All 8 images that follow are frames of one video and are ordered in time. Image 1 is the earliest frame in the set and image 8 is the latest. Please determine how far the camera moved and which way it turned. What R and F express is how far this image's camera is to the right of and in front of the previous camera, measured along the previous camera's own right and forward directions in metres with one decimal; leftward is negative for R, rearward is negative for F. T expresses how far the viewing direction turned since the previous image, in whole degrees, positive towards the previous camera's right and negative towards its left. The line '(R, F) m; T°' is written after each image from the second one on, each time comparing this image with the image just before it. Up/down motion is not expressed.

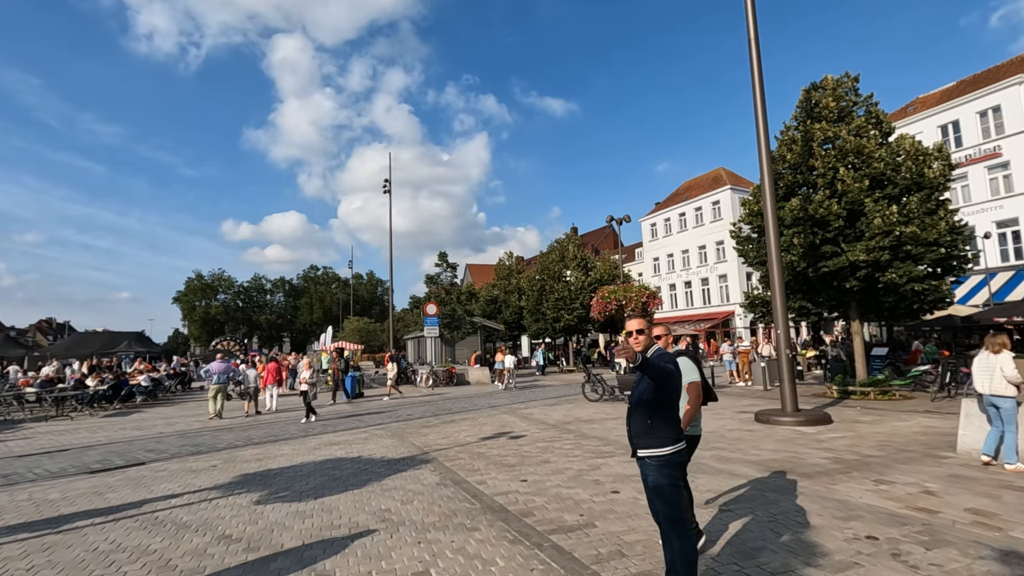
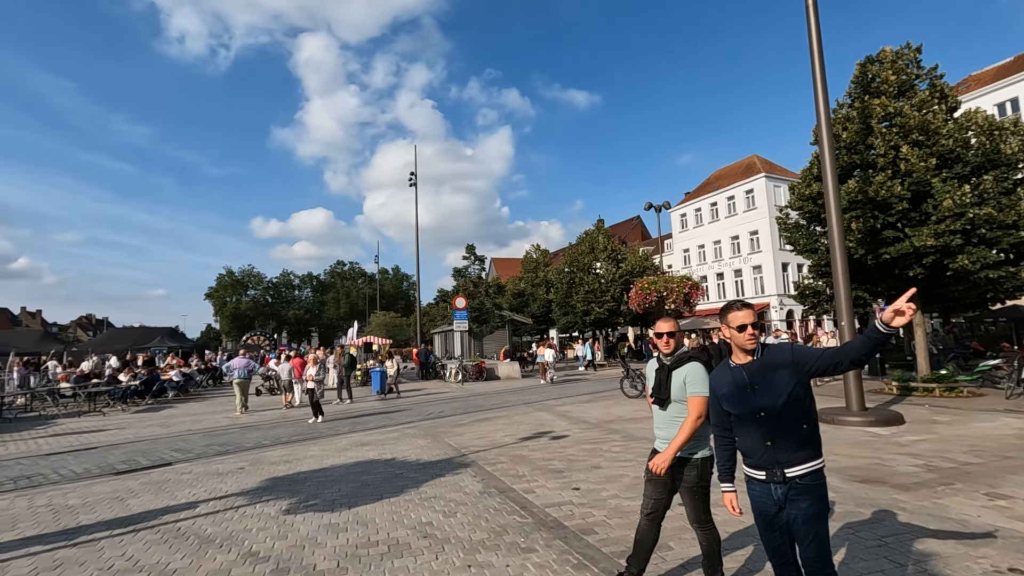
(-0.3, +0.7) m; -3°
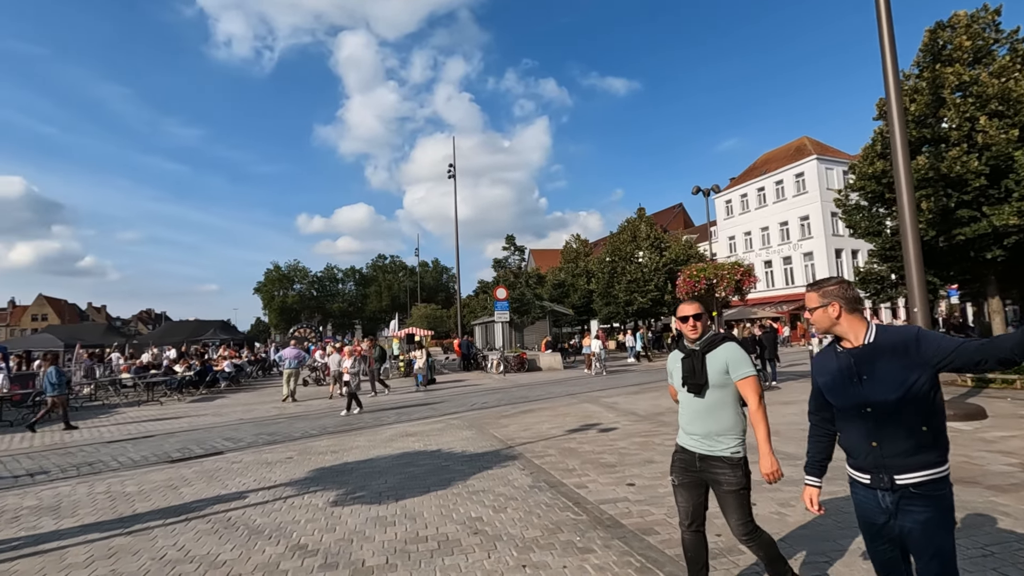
(-0.1, +0.3) m; -4°
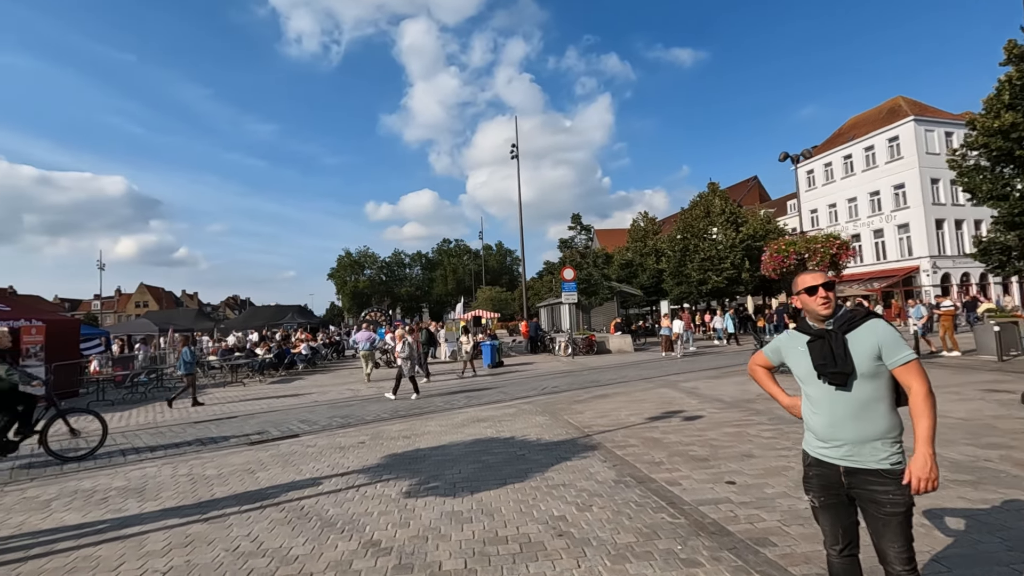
(-0.2, +0.5) m; -7°
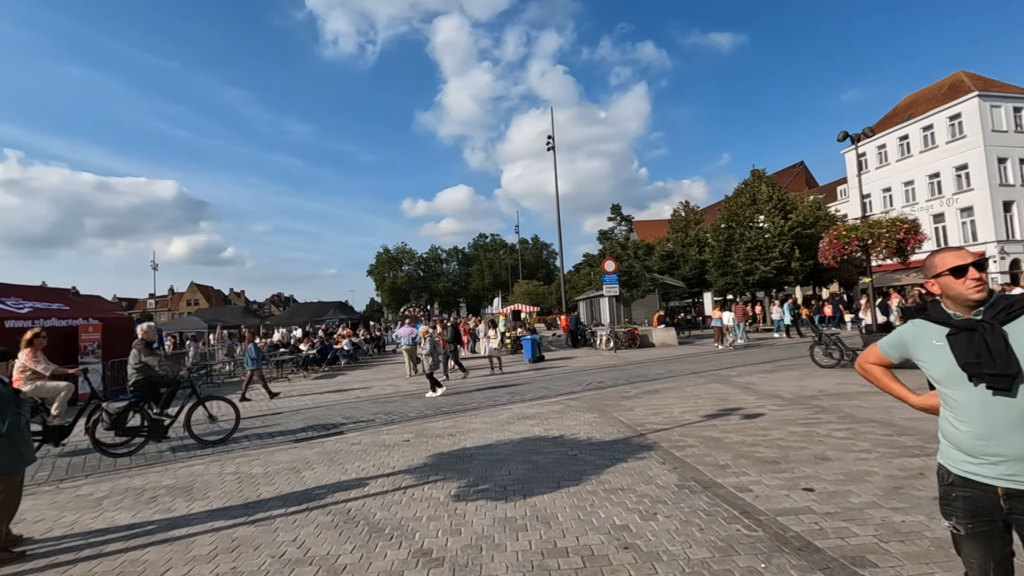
(-0.2, +0.3) m; -4°
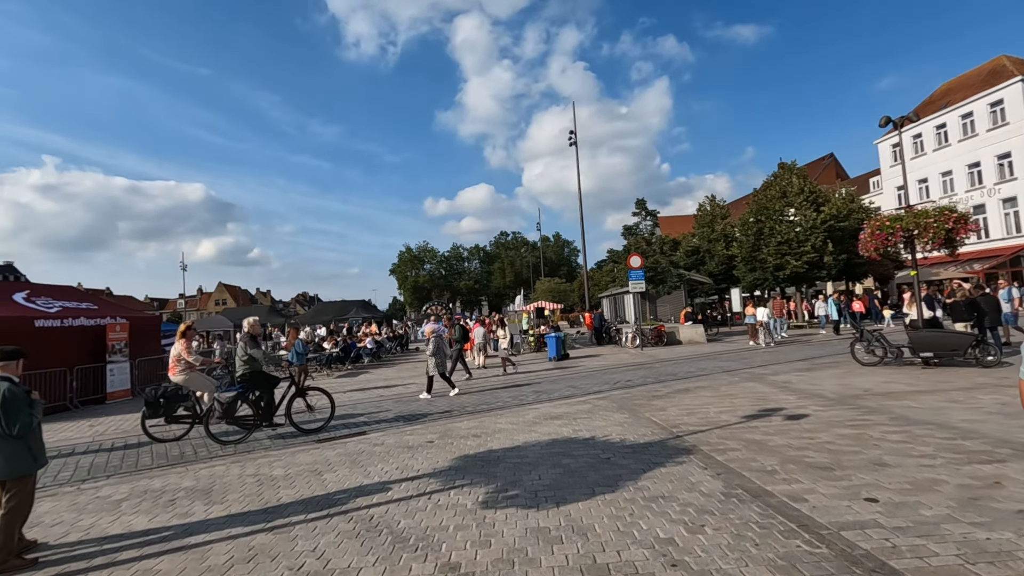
(-0.1, +0.3) m; -2°
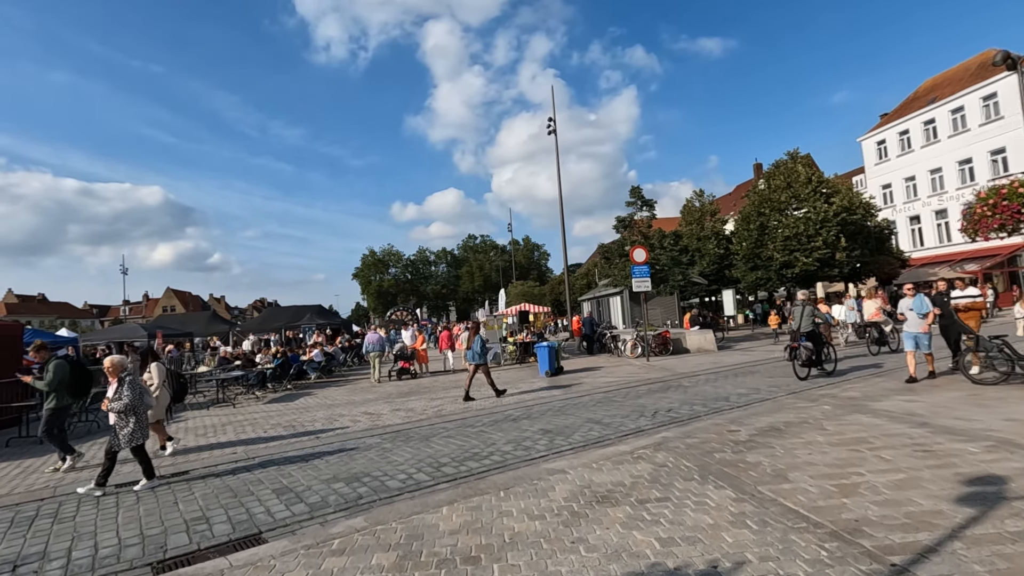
(-0.4, +3.8) m; +3°
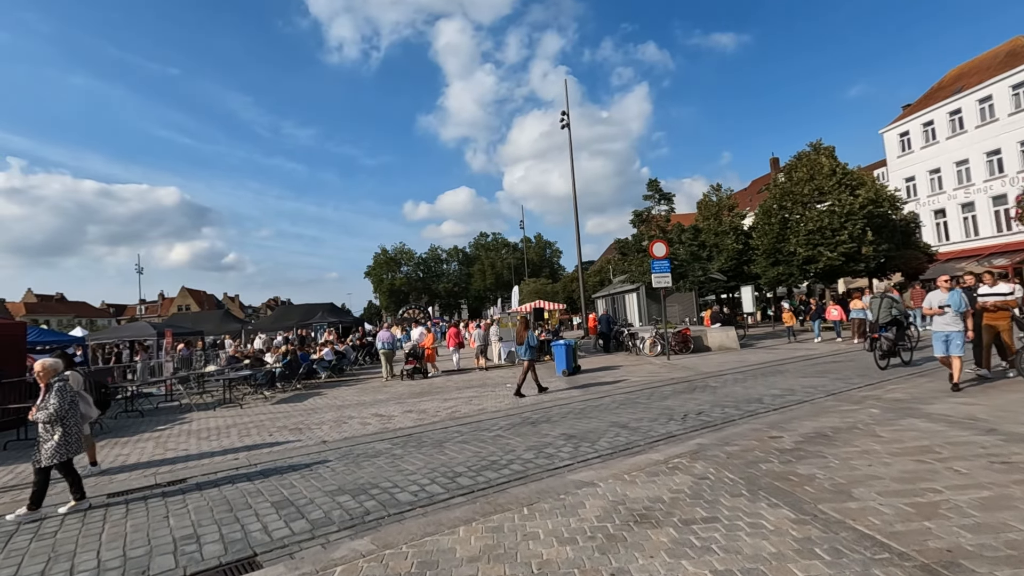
(-0.1, +0.6) m; -1°
